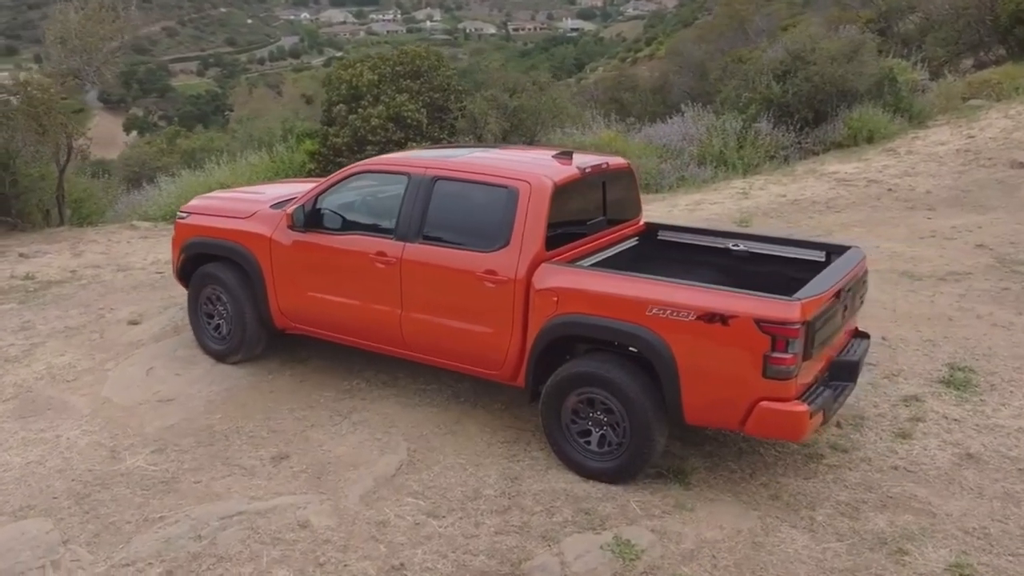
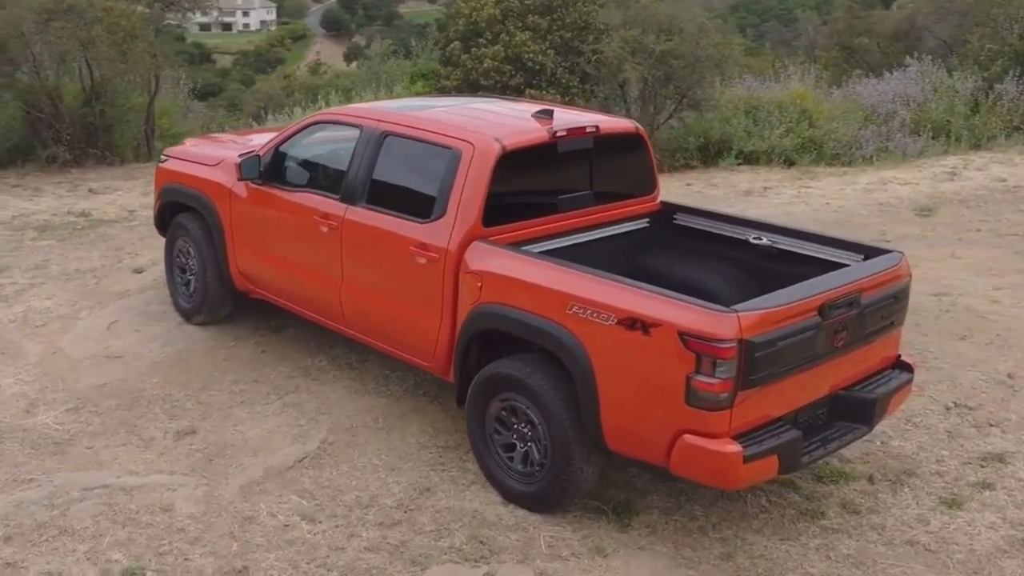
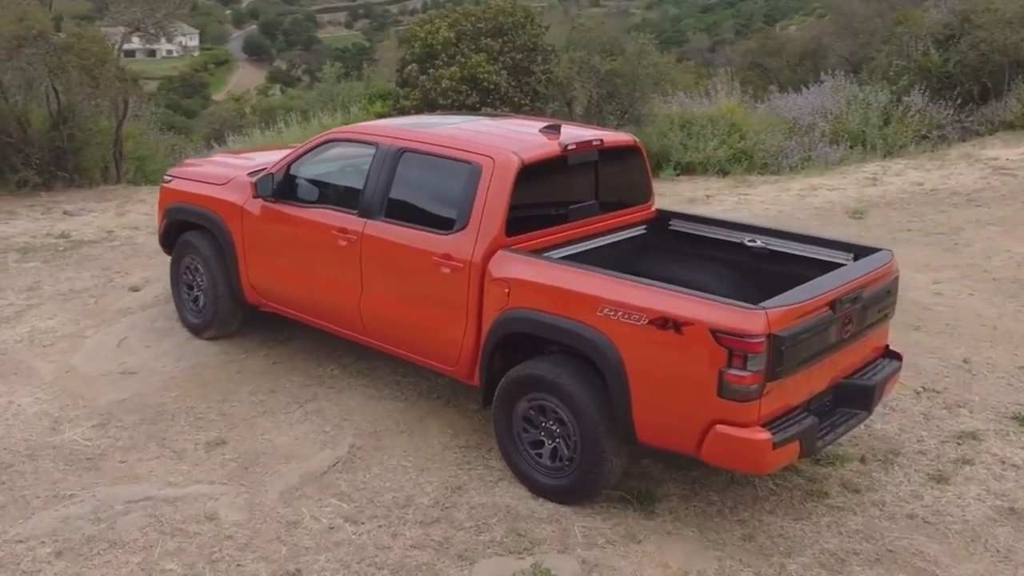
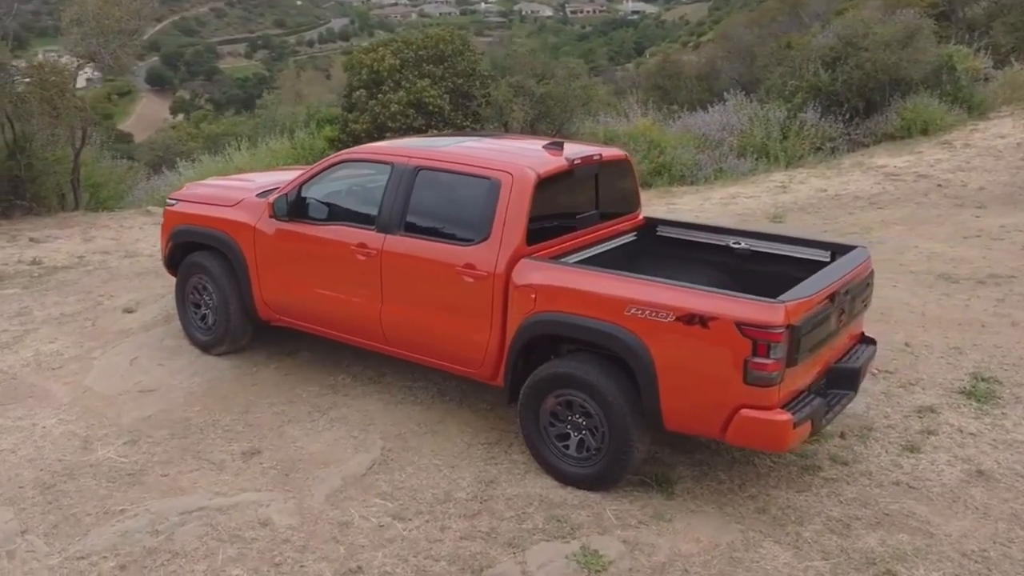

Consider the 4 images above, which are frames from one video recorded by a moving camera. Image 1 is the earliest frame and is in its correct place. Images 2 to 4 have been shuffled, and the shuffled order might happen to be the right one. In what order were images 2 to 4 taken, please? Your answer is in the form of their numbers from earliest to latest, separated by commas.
4, 3, 2
